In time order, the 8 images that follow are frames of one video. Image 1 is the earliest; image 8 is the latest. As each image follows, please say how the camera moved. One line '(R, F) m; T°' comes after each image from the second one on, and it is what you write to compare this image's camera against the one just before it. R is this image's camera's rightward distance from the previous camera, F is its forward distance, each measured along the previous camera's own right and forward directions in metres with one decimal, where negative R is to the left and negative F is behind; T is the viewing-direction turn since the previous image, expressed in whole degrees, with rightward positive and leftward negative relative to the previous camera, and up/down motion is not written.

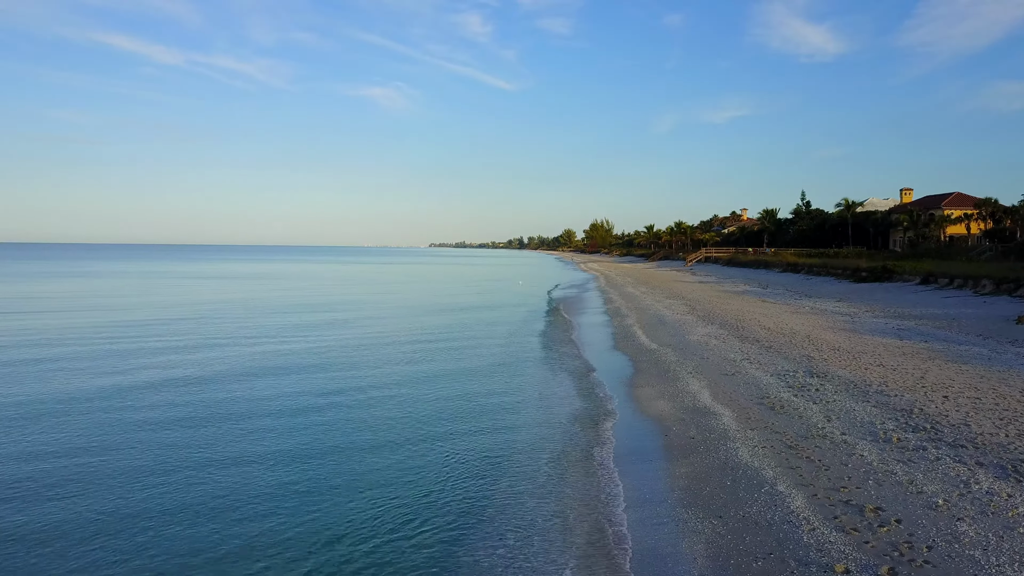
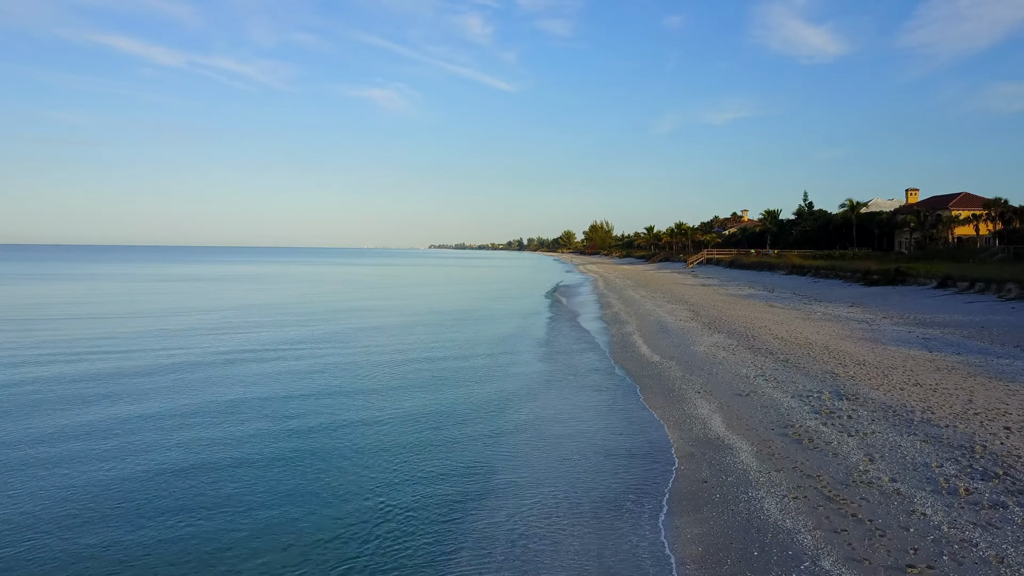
(+0.3, +1.5) m; 0°
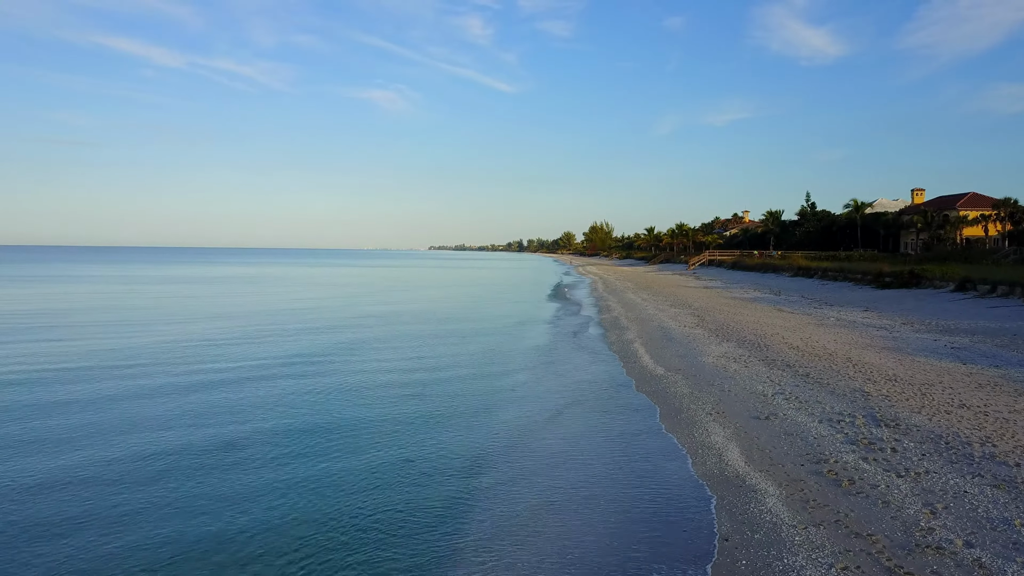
(+0.2, +1.4) m; 0°
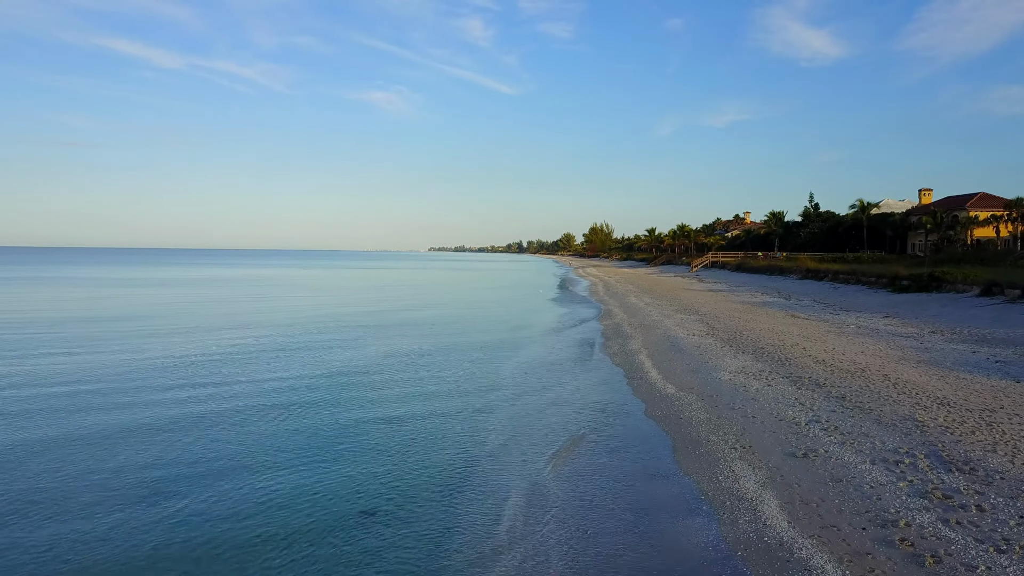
(+0.2, +1.6) m; 0°
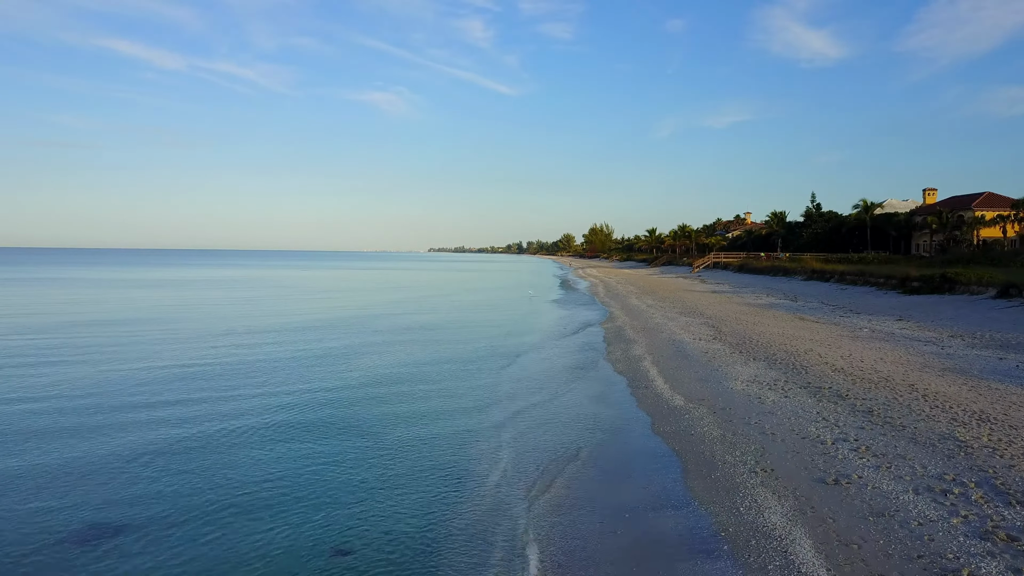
(+0.1, +0.9) m; 0°
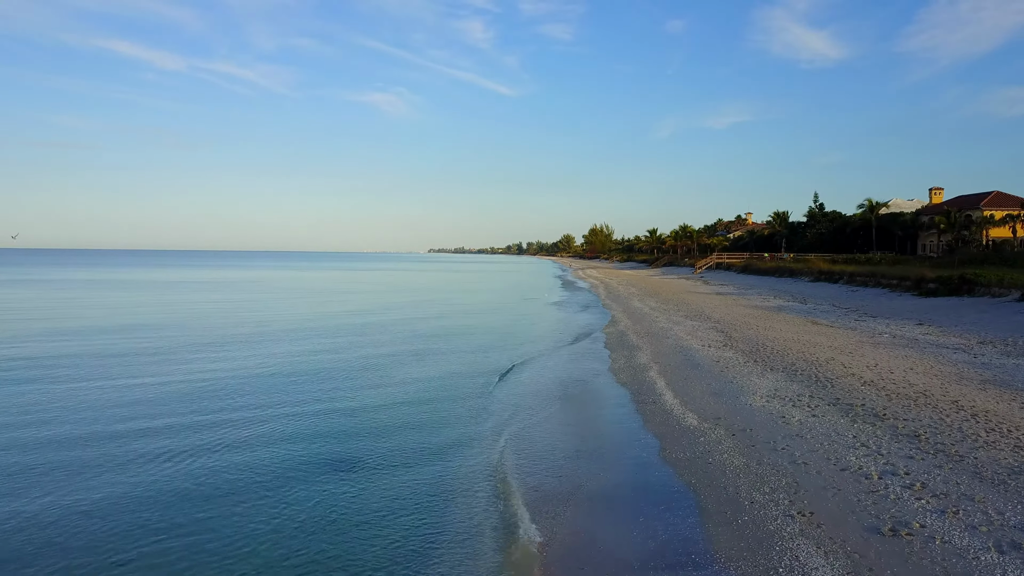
(+0.1, +1.2) m; 0°
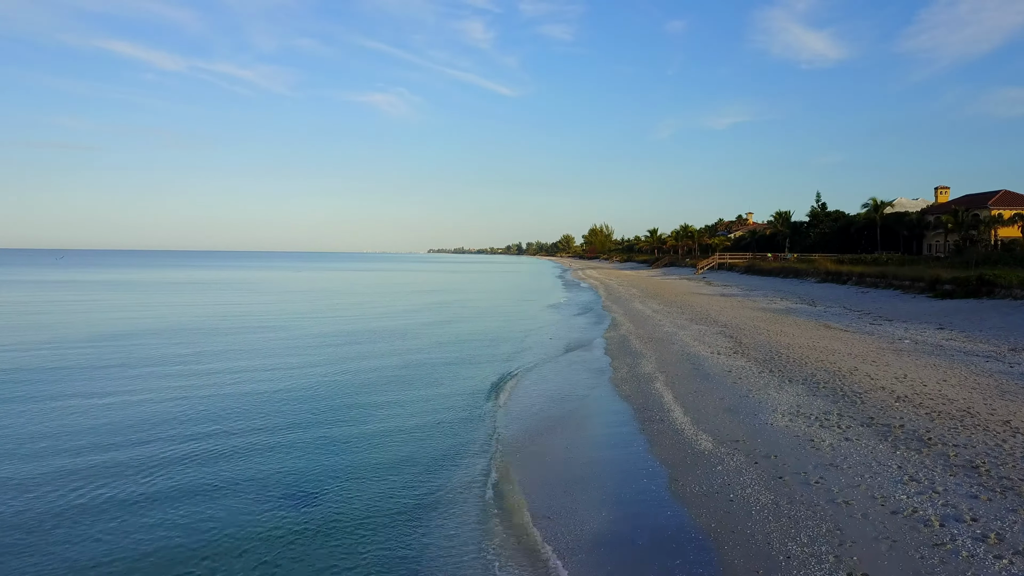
(+0.2, +1.2) m; 0°
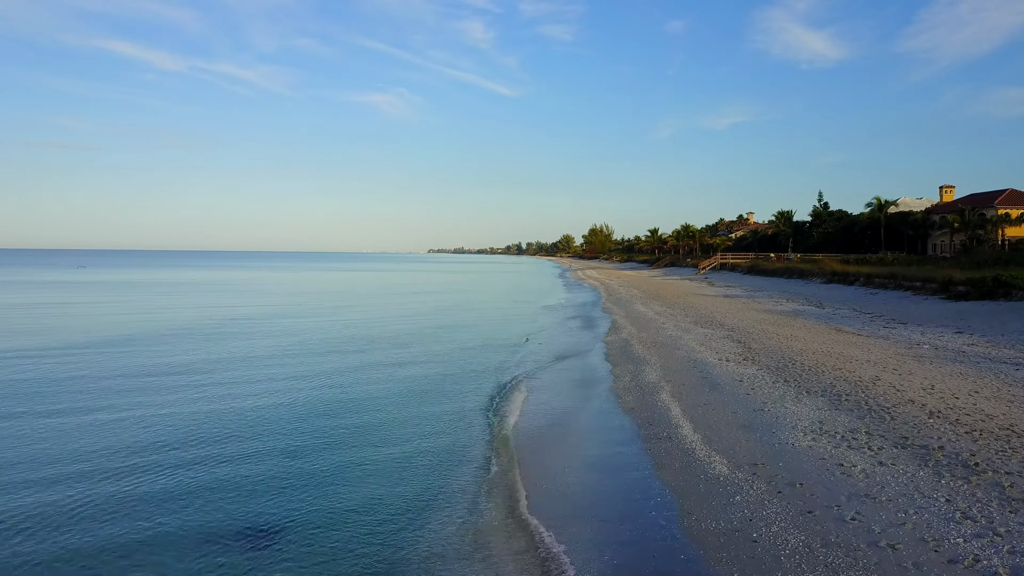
(+0.1, +0.9) m; 0°
